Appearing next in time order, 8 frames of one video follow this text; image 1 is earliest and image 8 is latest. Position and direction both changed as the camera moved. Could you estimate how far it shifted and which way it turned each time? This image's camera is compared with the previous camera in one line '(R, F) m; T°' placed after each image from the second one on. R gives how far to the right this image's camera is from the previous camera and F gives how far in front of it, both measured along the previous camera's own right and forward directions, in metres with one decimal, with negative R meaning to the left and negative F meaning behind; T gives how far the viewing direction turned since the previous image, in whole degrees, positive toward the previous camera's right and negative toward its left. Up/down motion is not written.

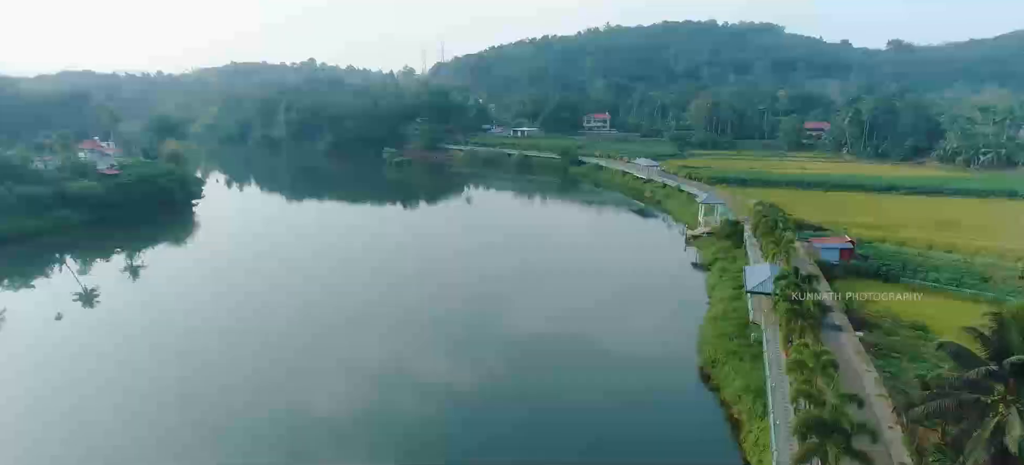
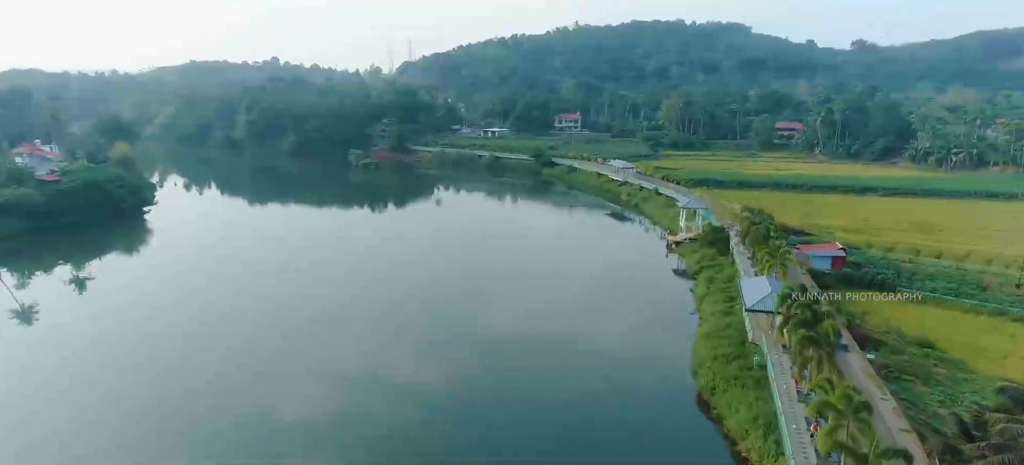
(-0.3, +2.0) m; +3°
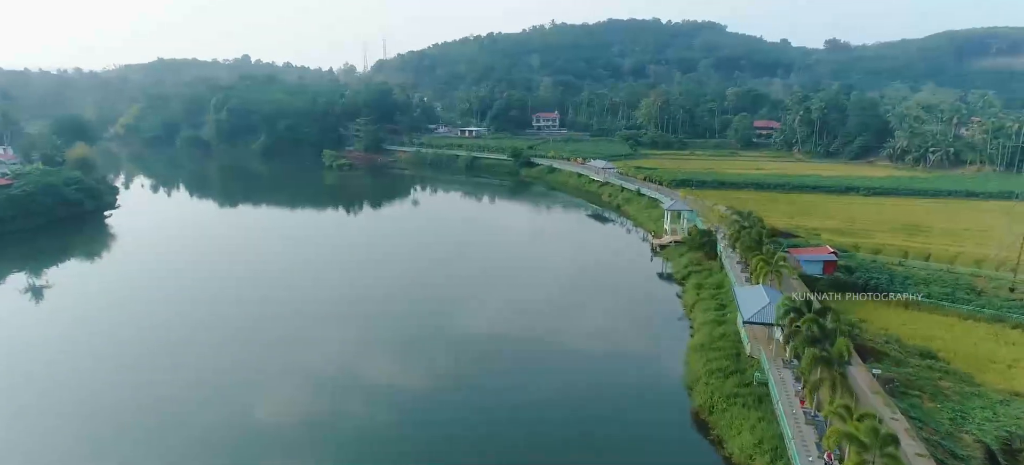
(-0.2, +1.3) m; +2°
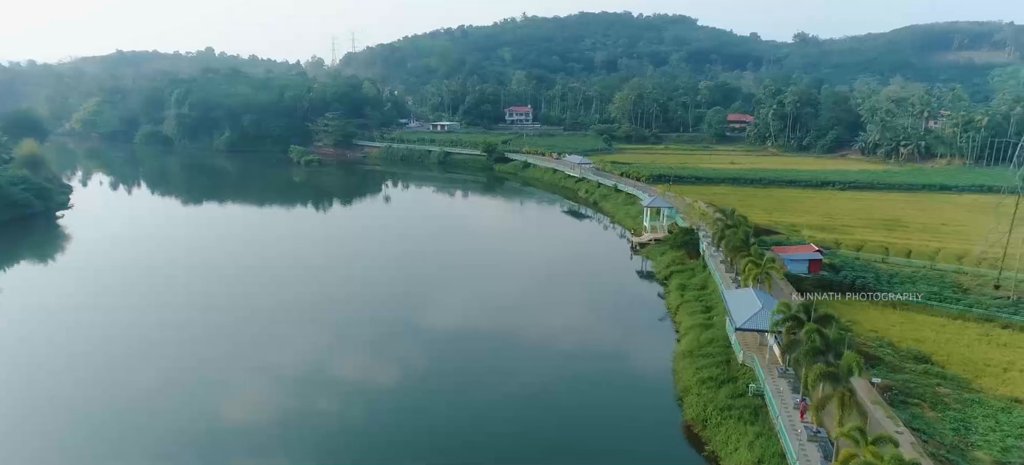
(-0.2, +1.2) m; +2°
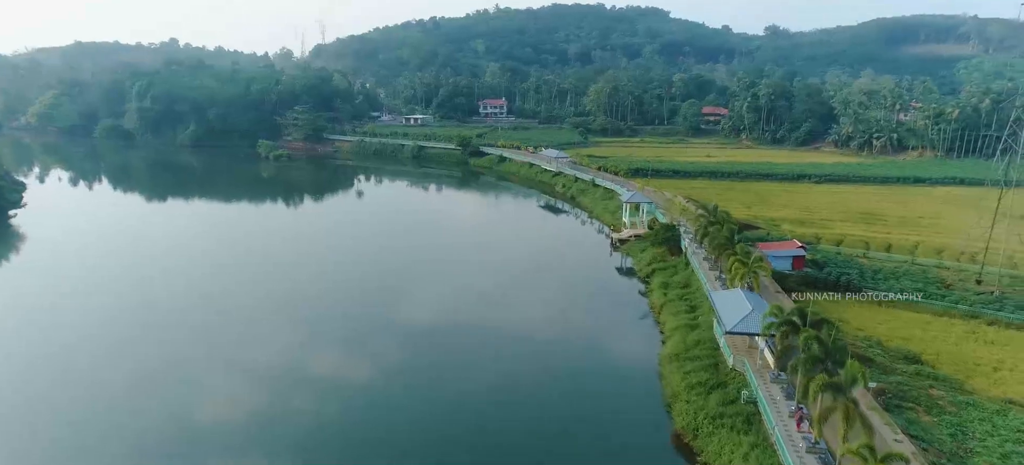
(-0.2, +0.9) m; +2°
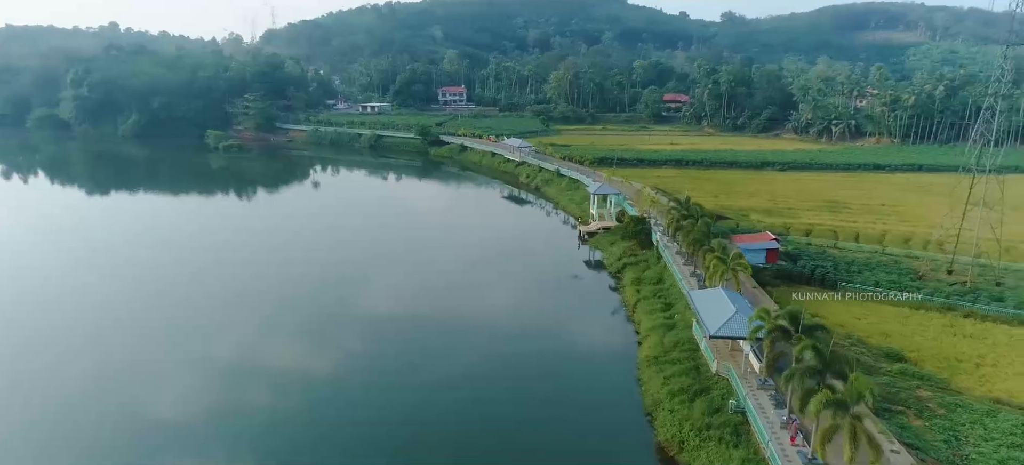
(-0.2, +1.3) m; +3°
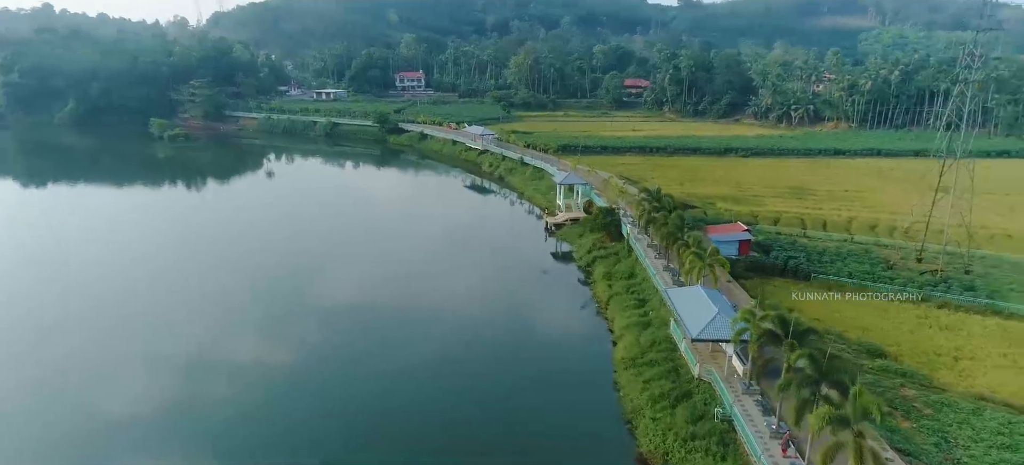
(-0.2, +1.1) m; +3°
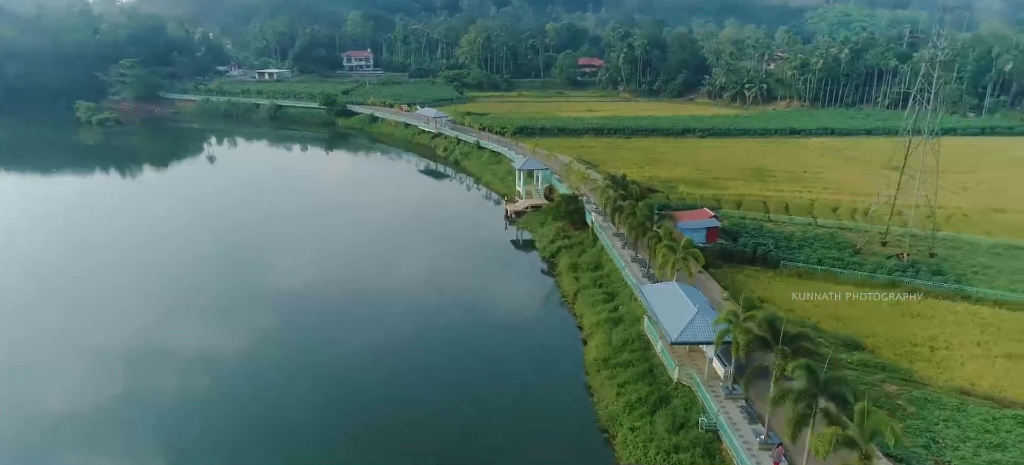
(-0.2, +1.3) m; +4°
